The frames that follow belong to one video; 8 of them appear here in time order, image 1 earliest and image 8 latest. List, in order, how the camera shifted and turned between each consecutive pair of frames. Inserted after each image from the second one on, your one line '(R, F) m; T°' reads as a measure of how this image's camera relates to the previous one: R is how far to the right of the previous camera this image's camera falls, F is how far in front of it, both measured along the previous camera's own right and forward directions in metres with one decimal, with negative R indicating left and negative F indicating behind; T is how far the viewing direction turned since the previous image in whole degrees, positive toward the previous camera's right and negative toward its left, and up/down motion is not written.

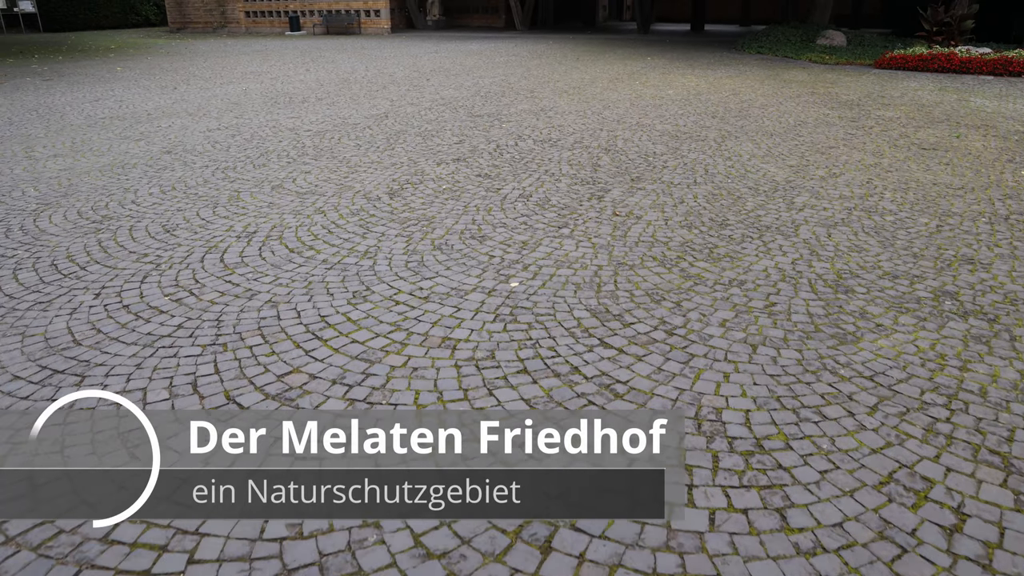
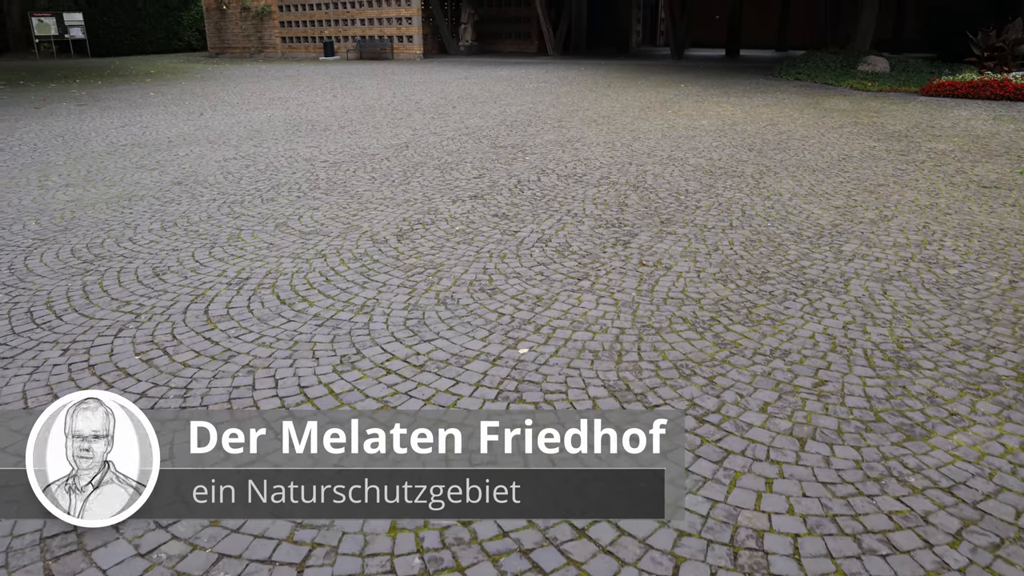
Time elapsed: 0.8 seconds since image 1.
(+0.1, +0.5) m; -2°
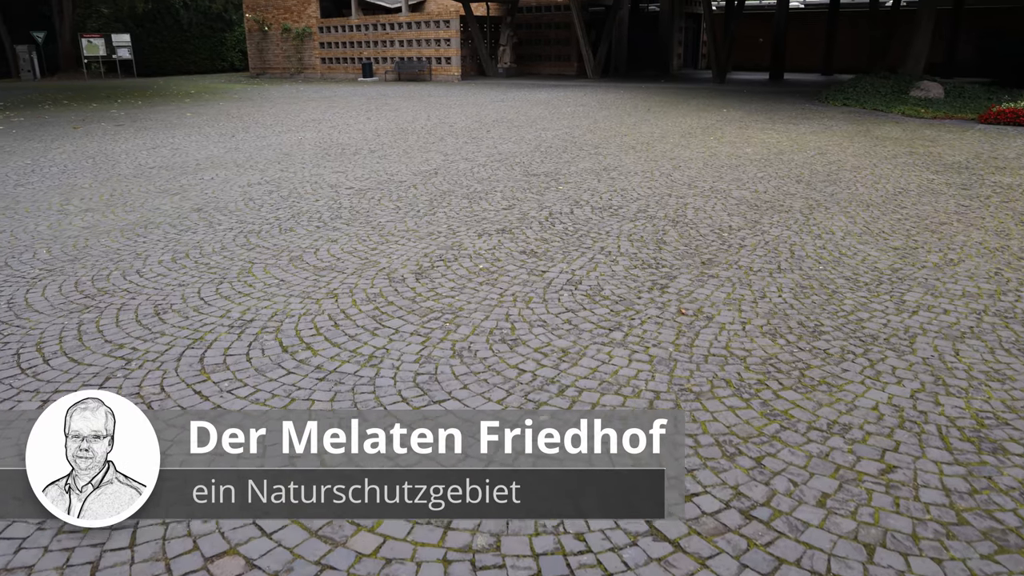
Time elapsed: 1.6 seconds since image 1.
(+0.1, +0.4) m; -2°
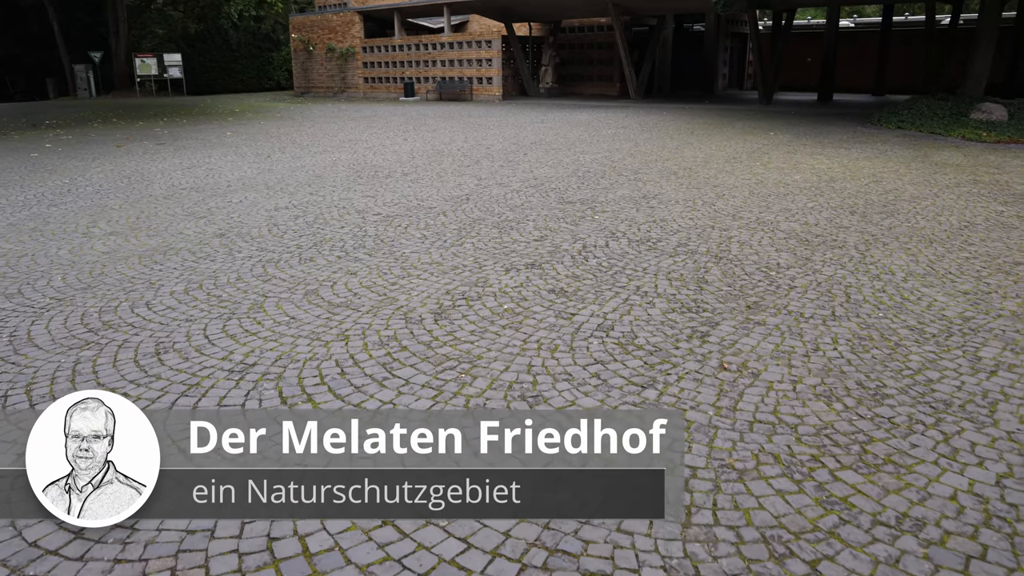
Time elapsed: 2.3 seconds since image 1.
(+0.1, +0.4) m; -3°
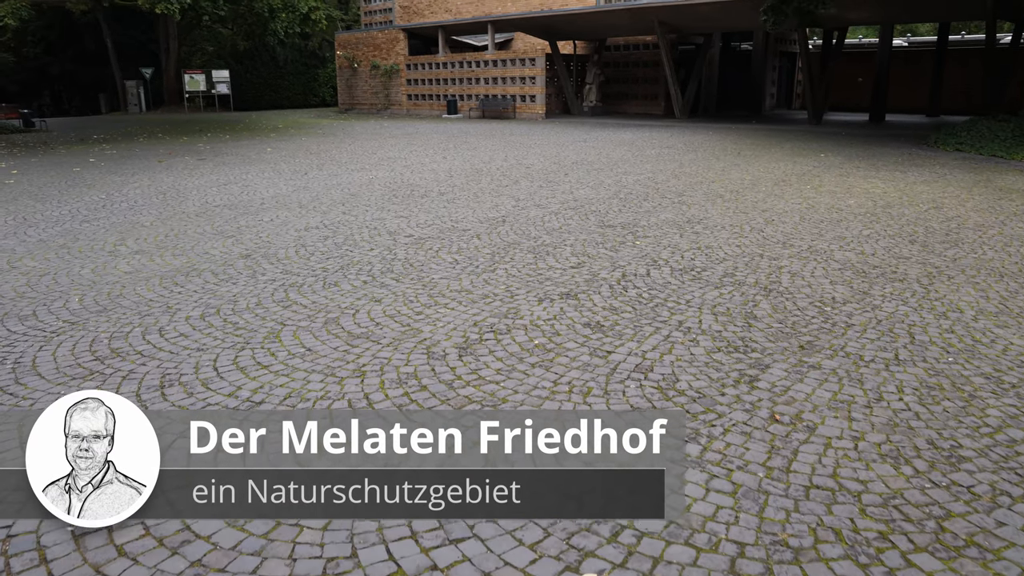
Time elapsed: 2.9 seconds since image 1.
(0.0, +0.4) m; -3°
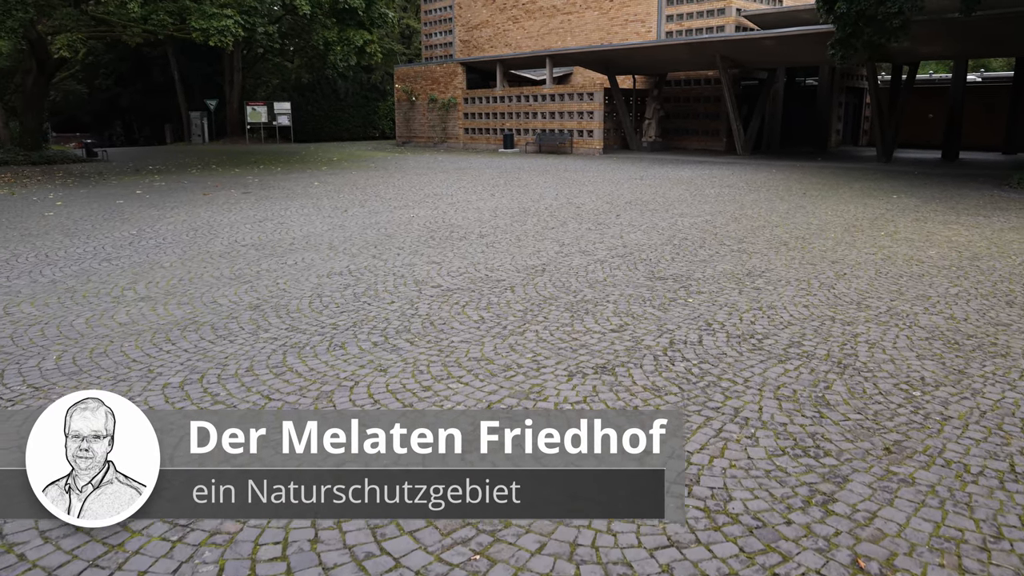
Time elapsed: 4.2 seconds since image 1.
(+0.2, +0.8) m; -4°
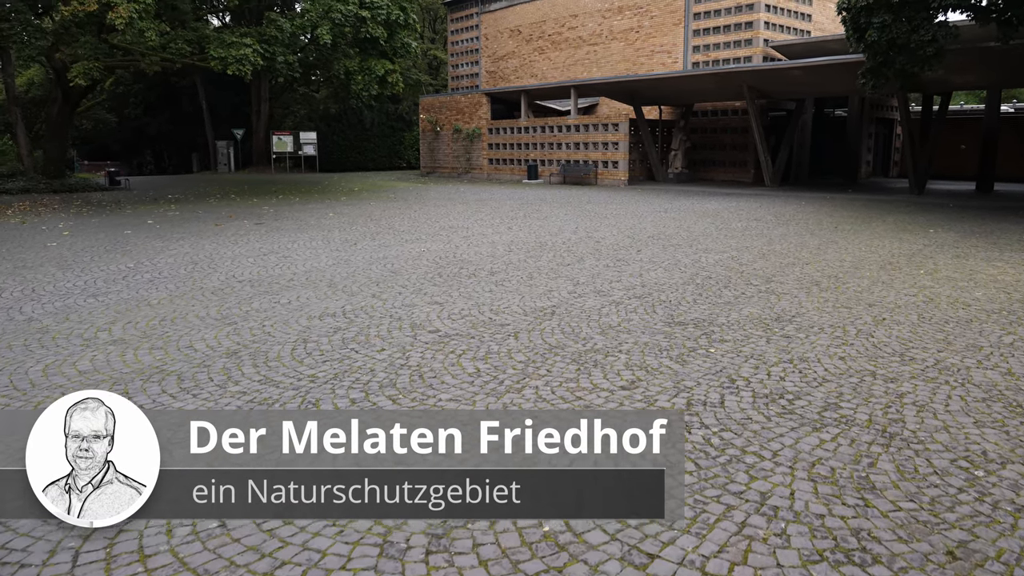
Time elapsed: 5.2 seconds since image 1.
(+0.2, +0.7) m; -2°
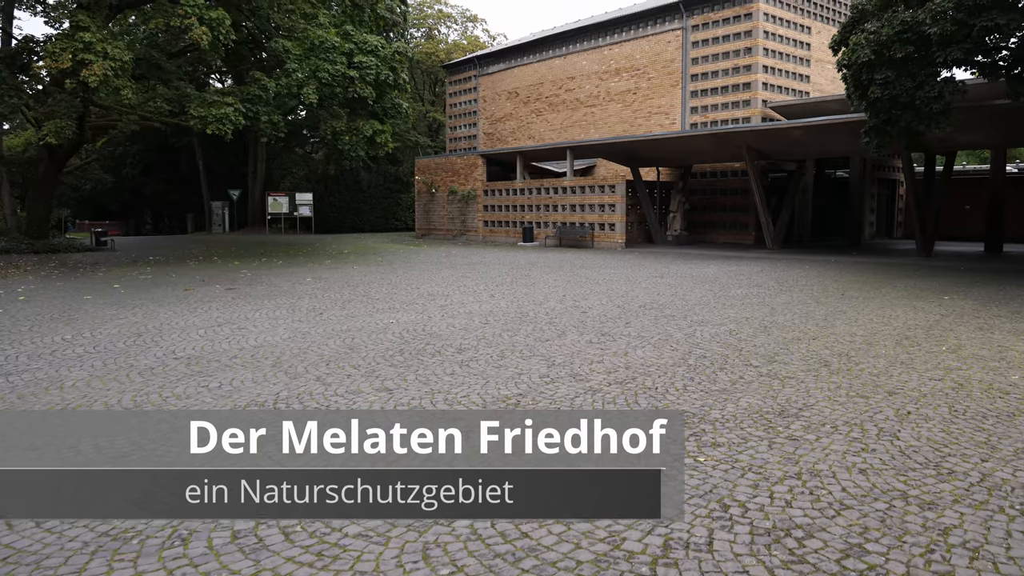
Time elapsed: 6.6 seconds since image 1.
(+0.3, +1.1) m; 0°
